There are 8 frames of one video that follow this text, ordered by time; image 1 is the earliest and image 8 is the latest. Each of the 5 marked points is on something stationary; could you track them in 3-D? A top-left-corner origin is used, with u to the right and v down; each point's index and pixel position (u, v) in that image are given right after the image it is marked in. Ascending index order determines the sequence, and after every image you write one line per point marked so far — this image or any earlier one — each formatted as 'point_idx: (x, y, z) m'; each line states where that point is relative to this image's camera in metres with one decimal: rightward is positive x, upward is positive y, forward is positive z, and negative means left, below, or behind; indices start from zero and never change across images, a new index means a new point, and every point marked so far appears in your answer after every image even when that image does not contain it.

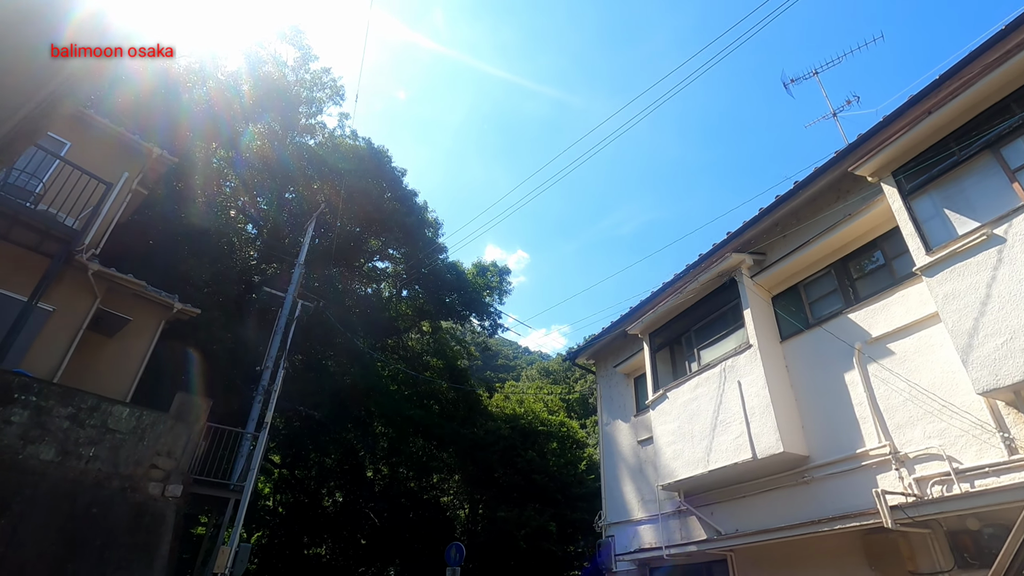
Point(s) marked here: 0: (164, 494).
0: (-4.8, -2.8, +7.4) m
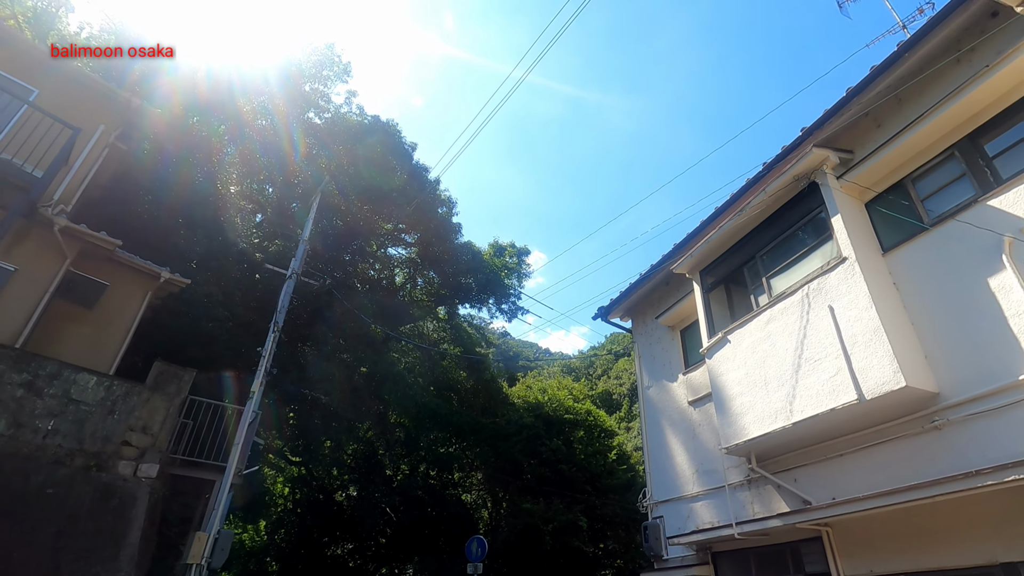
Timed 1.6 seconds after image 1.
0: (-4.5, -2.2, +6.4) m
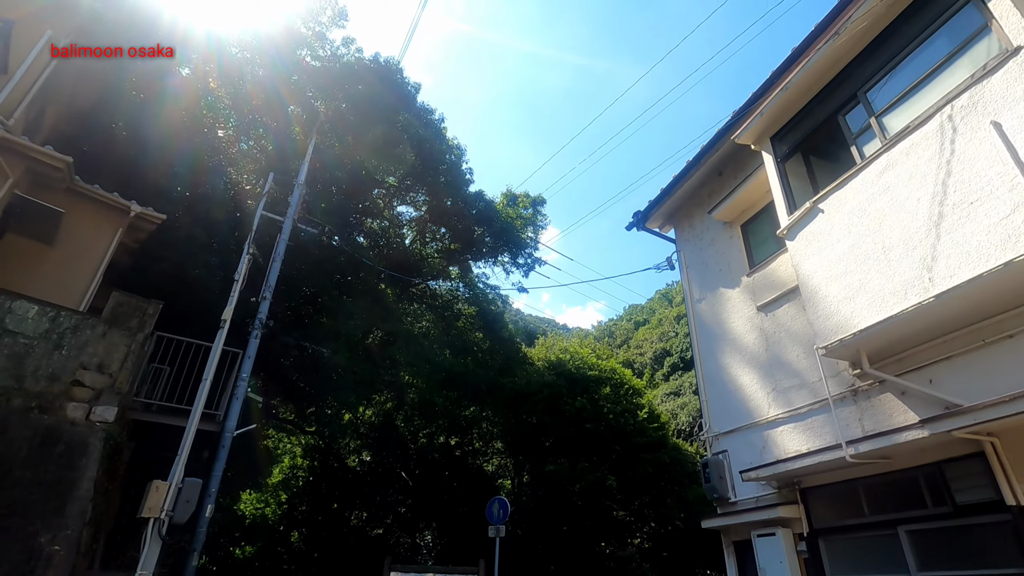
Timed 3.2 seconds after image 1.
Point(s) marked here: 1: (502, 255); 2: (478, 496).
0: (-4.2, -1.3, +5.4) m
1: (-0.3, +1.1, +18.0) m
2: (-1.1, -6.0, +15.8) m
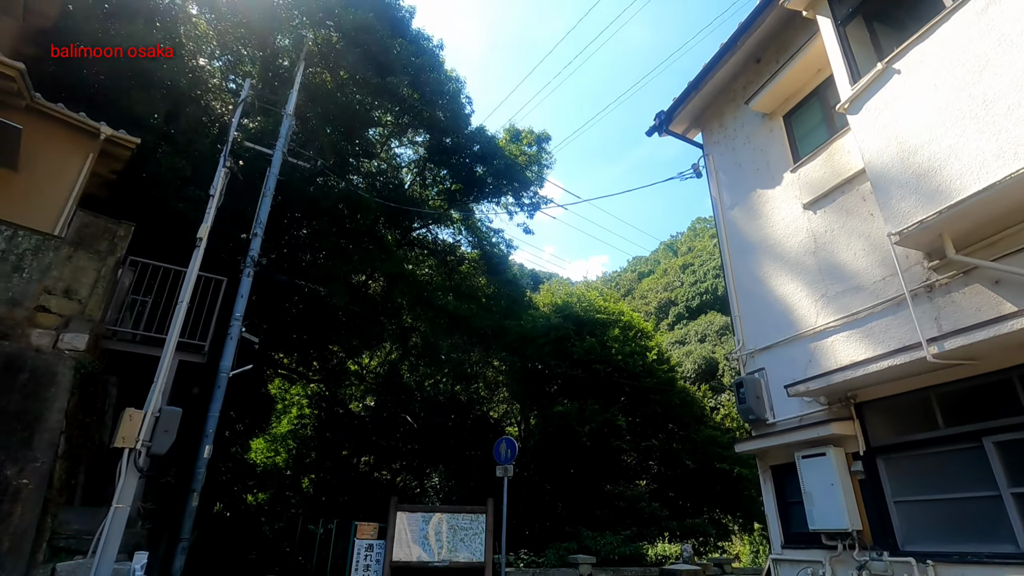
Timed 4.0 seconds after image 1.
0: (-4.1, -0.5, +4.9) m
1: (-0.2, +3.0, +17.2) m
2: (-0.9, -4.3, +15.7) m
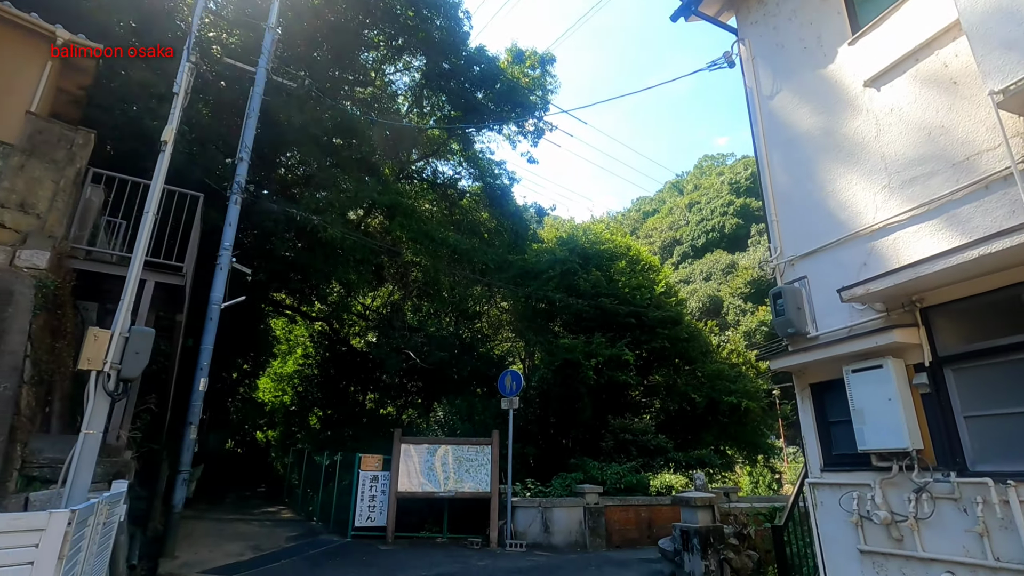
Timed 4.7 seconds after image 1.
0: (-4.1, +0.2, +4.4) m
1: (-0.1, +5.0, +16.3) m
2: (-0.8, -2.4, +15.5) m
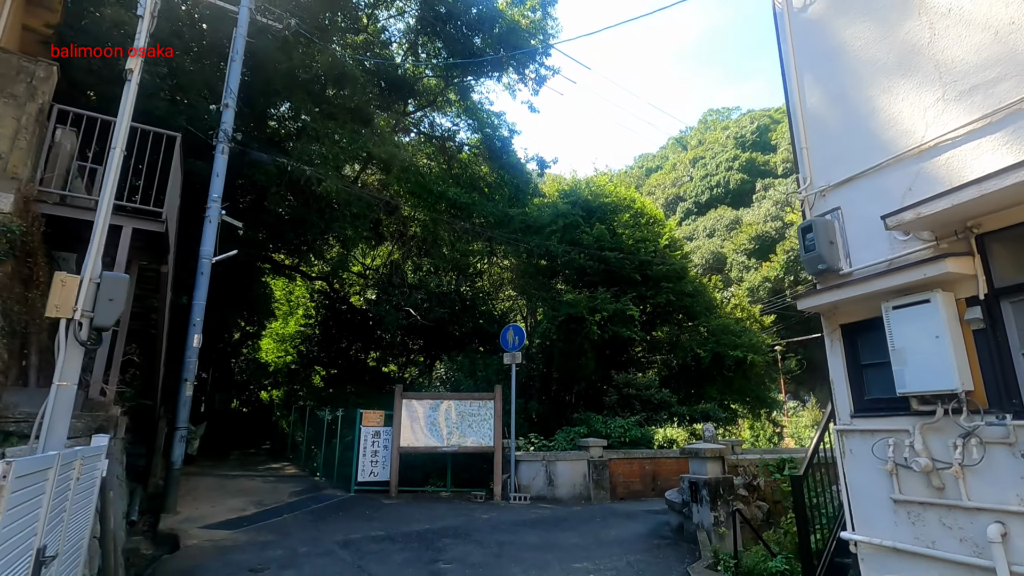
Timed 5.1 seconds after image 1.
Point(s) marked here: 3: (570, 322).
0: (-4.1, +0.6, +4.1) m
1: (-0.1, +6.3, +15.5) m
2: (-0.7, -1.2, +15.3) m
3: (+1.4, -0.8, +12.9) m
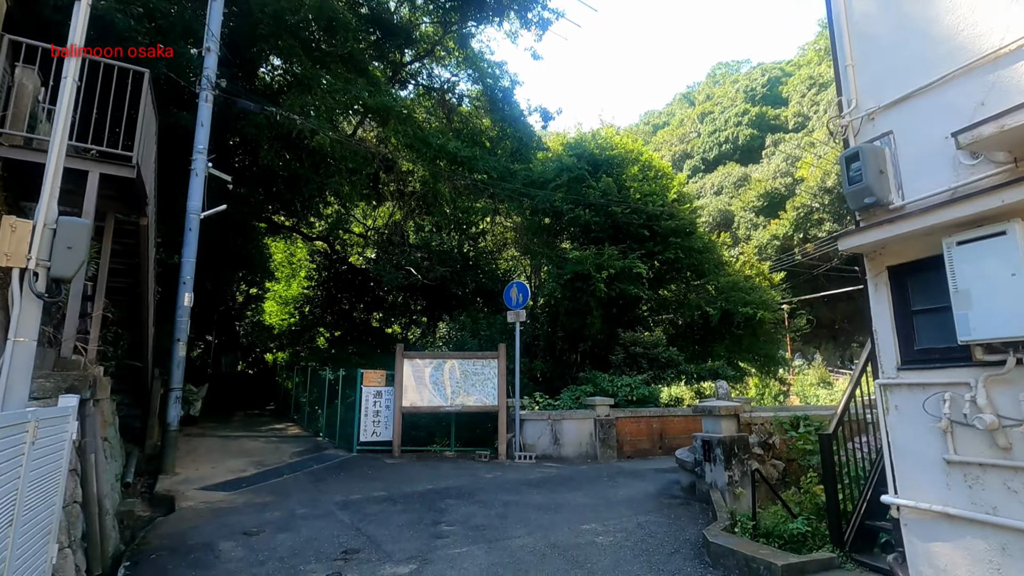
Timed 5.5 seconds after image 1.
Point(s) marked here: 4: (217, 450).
0: (-4.1, +1.0, +3.7) m
1: (-0.1, +7.5, +14.7) m
2: (-0.6, 0.0, +15.0) m
3: (+1.5, +0.2, +12.5) m
4: (-5.0, -2.8, +9.2) m
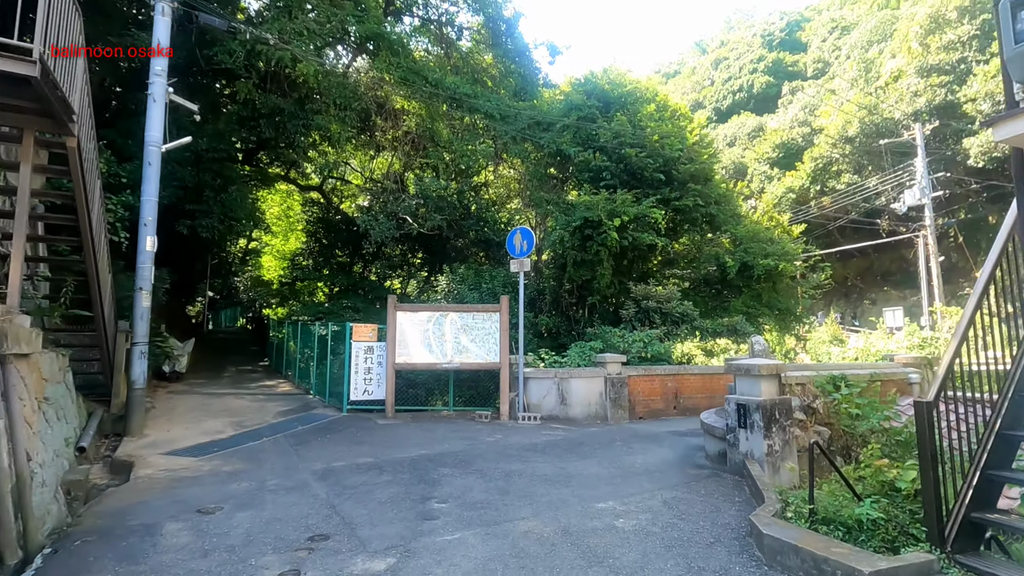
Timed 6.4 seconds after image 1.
0: (-4.0, +1.4, +2.7) m
1: (0.0, +8.7, +13.2) m
2: (-0.5, +1.3, +14.0) m
3: (+1.6, +1.3, +11.6) m
4: (-5.0, -1.9, +8.5) m
